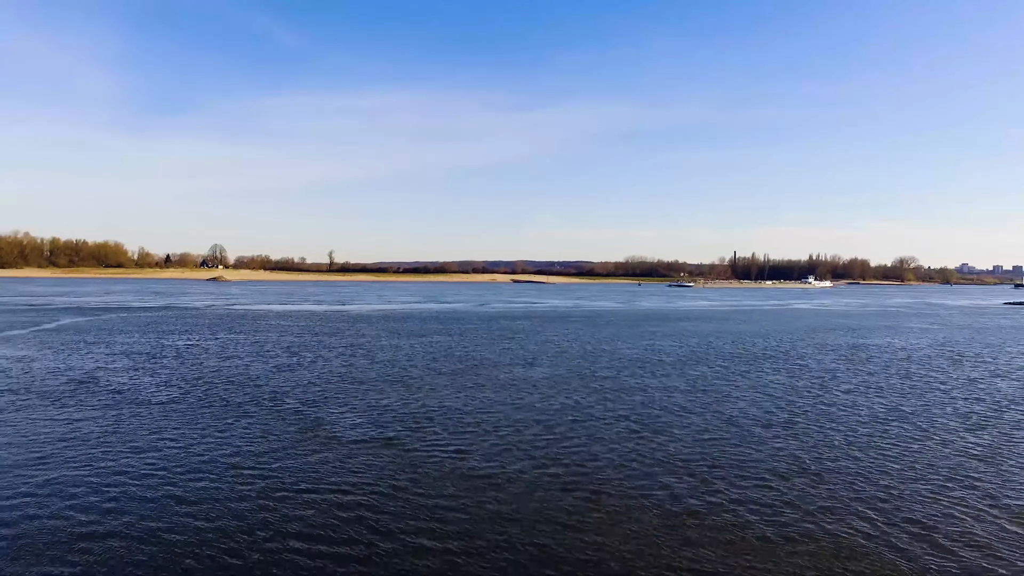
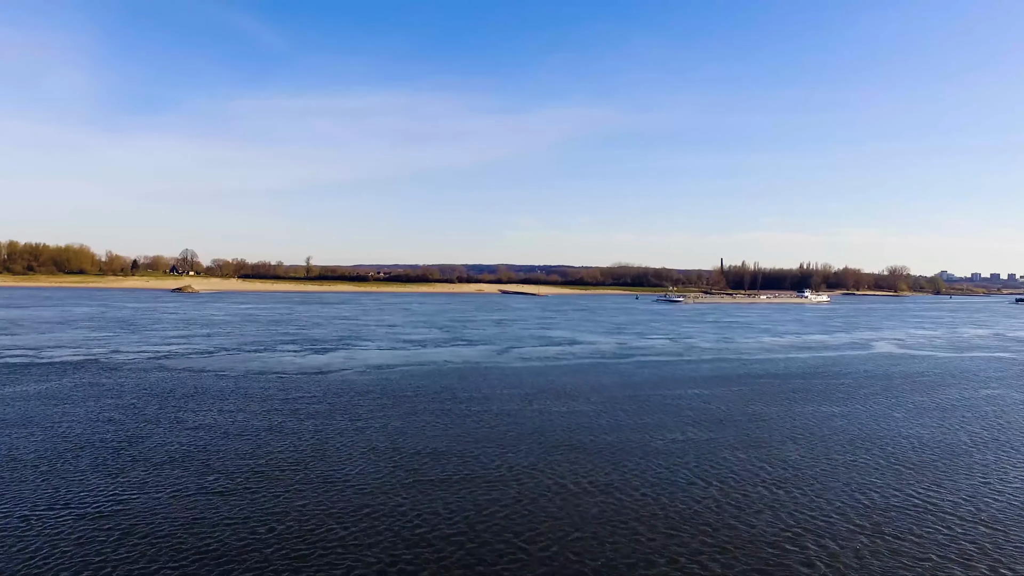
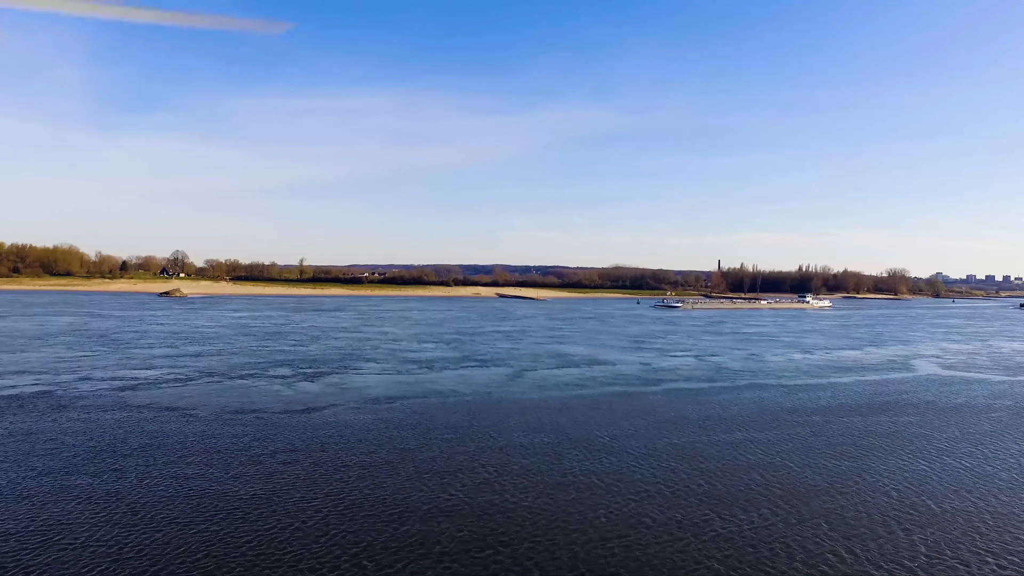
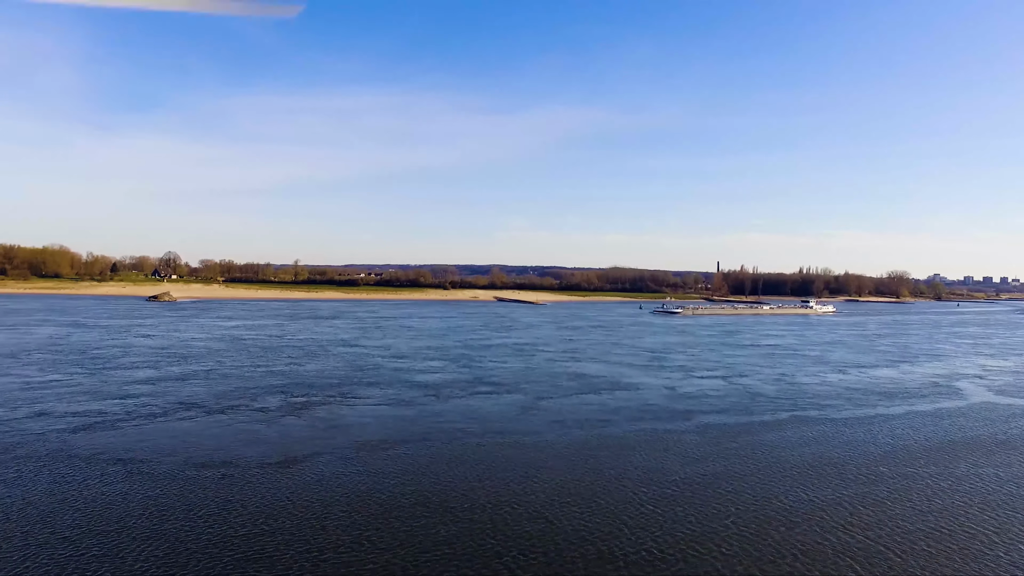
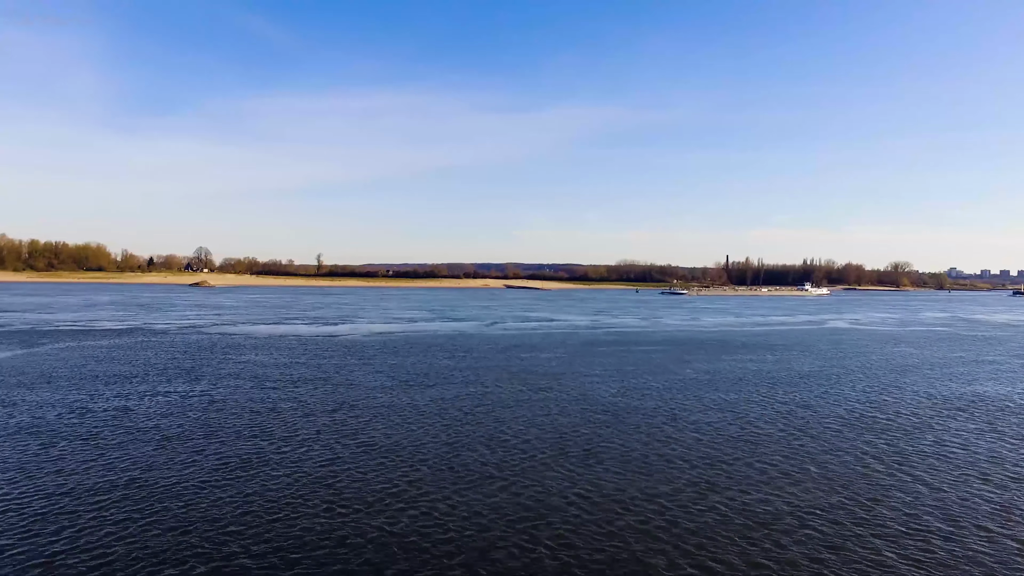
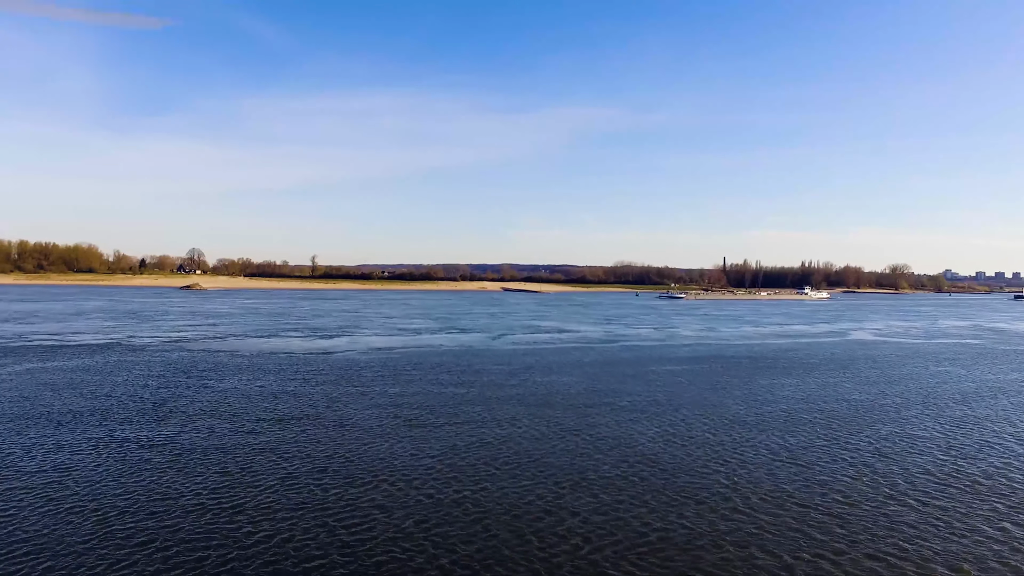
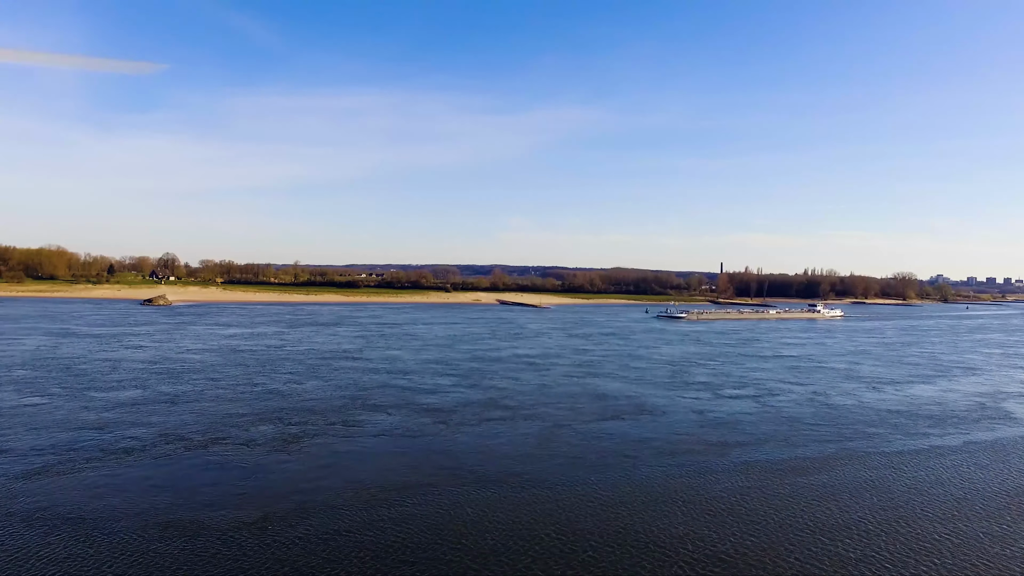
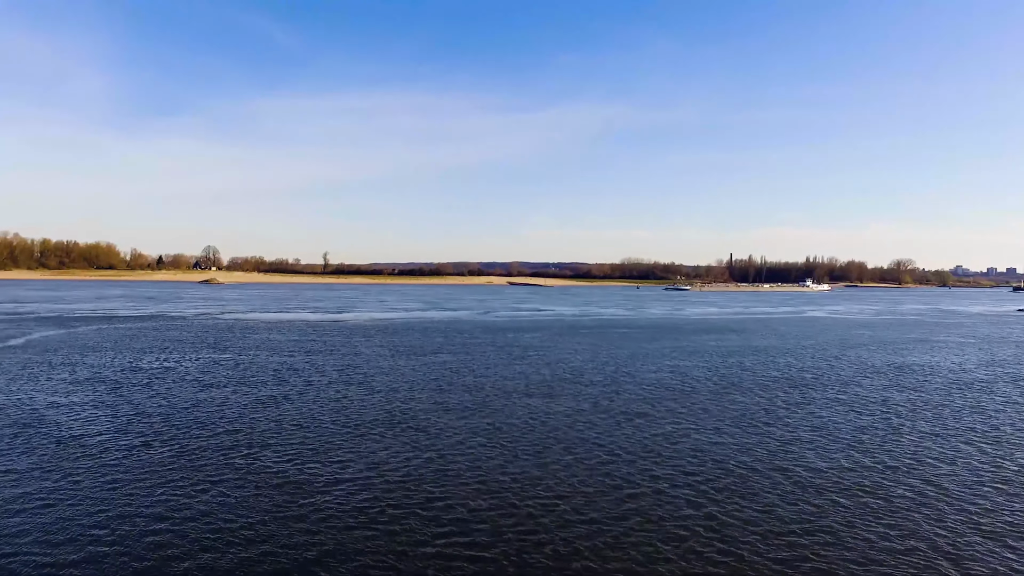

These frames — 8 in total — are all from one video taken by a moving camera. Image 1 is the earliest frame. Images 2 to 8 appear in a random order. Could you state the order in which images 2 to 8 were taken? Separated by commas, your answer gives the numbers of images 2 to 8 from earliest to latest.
8, 5, 6, 2, 3, 4, 7
